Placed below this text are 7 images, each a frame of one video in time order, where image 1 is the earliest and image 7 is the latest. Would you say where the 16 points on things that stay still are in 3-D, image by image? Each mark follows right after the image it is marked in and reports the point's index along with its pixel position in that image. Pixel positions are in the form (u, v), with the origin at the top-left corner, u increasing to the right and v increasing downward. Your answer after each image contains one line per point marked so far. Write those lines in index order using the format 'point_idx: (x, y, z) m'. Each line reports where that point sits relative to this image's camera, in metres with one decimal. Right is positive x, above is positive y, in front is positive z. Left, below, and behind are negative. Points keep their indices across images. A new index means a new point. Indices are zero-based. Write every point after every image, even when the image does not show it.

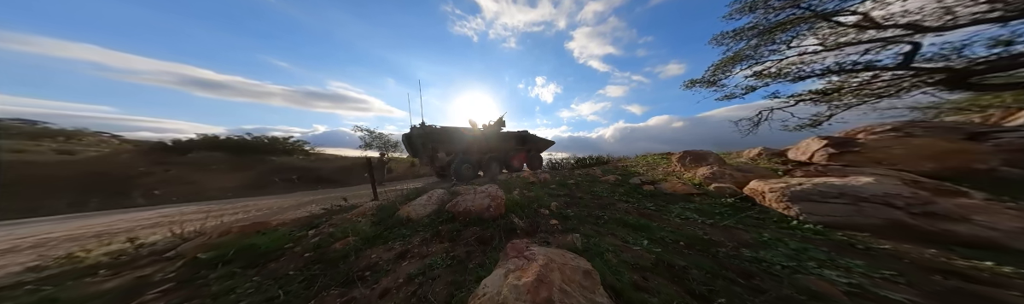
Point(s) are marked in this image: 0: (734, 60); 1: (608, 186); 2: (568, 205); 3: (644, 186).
0: (+10.6, +4.6, +7.4) m
1: (+2.2, -0.8, +3.5) m
2: (+0.9, -0.9, +2.5) m
3: (+2.8, -0.8, +3.2) m
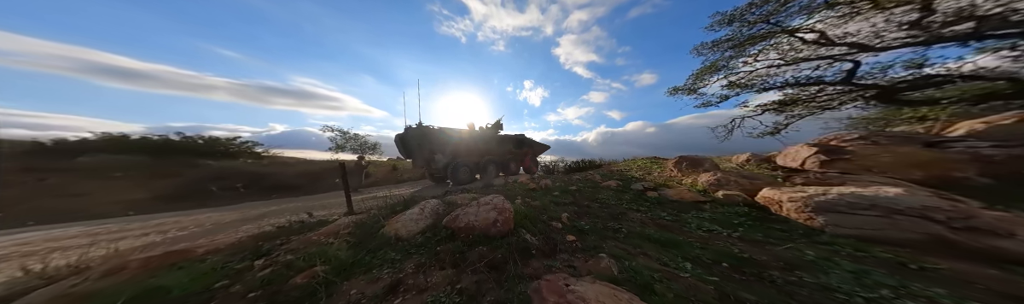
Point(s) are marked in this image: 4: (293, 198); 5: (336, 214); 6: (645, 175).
0: (+10.3, +4.3, +8.0) m
1: (+2.2, -0.9, +3.4) m
2: (+1.0, -1.0, +2.3) m
3: (+2.8, -0.9, +3.2) m
4: (-10.0, -2.1, +7.0) m
5: (-5.3, -1.9, +4.6) m
6: (+4.0, -0.7, +4.5) m
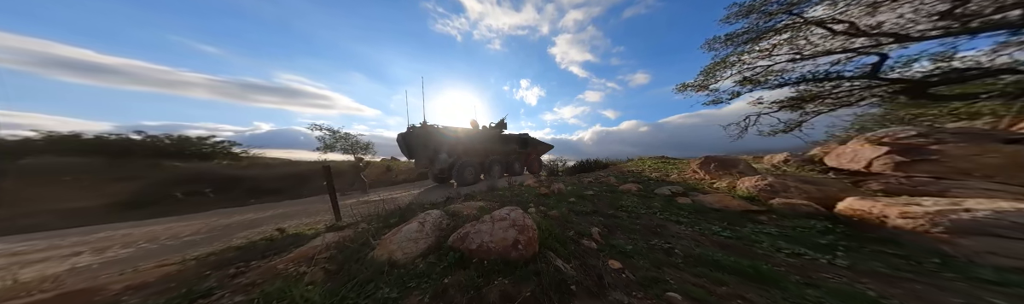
0: (+10.5, +4.4, +7.7) m
1: (+2.4, -0.9, +3.0) m
2: (+1.2, -1.0, +1.9) m
3: (+3.1, -0.9, +2.8) m
4: (-9.8, -2.1, +6.4) m
5: (-5.0, -1.9, +4.1) m
6: (+4.2, -0.7, +4.1) m
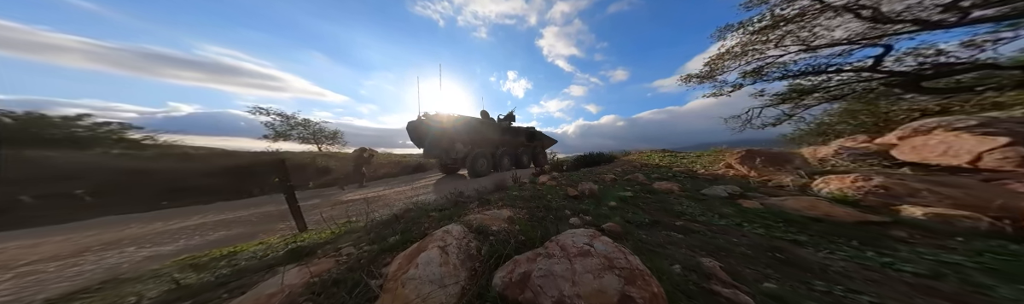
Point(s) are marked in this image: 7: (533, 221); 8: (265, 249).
0: (+10.6, +4.7, +7.6) m
1: (+2.9, -0.8, +2.5) m
2: (+1.8, -0.9, +1.3) m
3: (+3.6, -0.8, +2.4) m
4: (-9.5, -1.8, +5.0) m
5: (-4.6, -1.7, +3.1) m
6: (+4.6, -0.6, +3.8) m
7: (+0.3, -1.0, +2.3) m
8: (-4.0, -1.5, +2.5) m
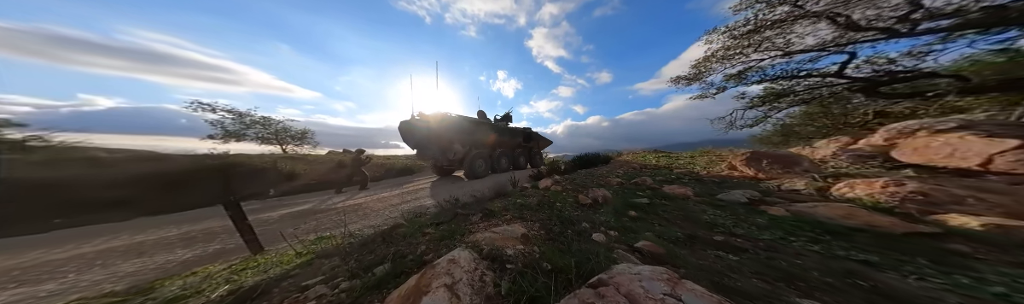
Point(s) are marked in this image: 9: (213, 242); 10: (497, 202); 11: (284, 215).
0: (+10.3, +4.7, +7.9) m
1: (+3.0, -0.9, +2.3) m
2: (+2.0, -1.0, +1.1) m
3: (+3.7, -0.8, +2.2) m
4: (-9.5, -2.0, +3.9) m
5: (-4.5, -1.8, +2.4) m
6: (+4.7, -0.6, +3.7) m
7: (+0.5, -1.1, +2.0) m
8: (-3.8, -1.6, +1.8) m
9: (-7.1, -2.1, +3.6) m
10: (-0.4, -1.4, +4.2) m
11: (-9.2, -2.6, +6.2) m
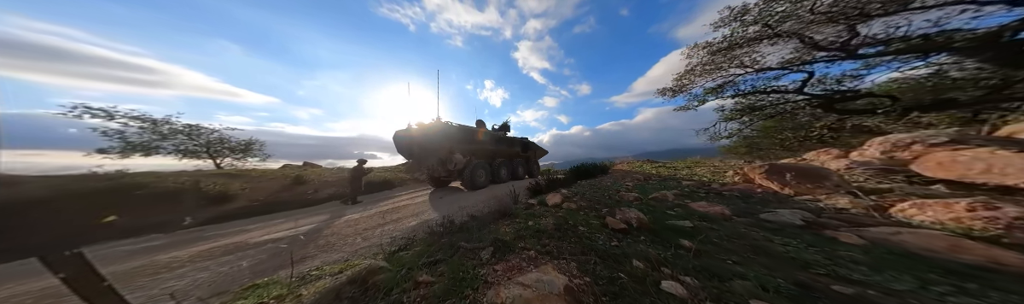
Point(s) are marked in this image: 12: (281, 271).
0: (+10.1, +4.2, +8.5) m
1: (+3.4, -1.1, +1.9) m
2: (+2.5, -1.1, +0.6) m
3: (+4.1, -1.0, +1.9) m
4: (-9.3, -2.3, +2.3) m
5: (-4.1, -2.0, +1.2) m
6: (+4.9, -0.9, +3.4) m
7: (+0.9, -1.3, +1.3) m
8: (-3.4, -1.8, +0.7) m
9: (-6.8, -2.4, +2.2) m
10: (-0.2, -1.7, +3.4) m
11: (-9.2, -3.0, +4.5) m
12: (-5.1, -2.6, +3.3) m
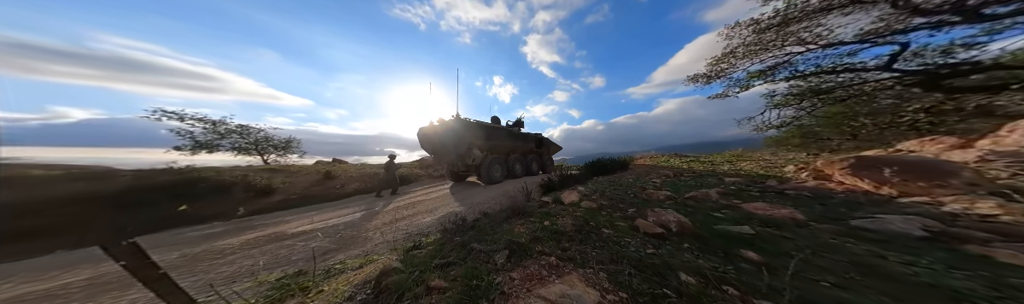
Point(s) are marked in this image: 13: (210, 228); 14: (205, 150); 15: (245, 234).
0: (+10.7, +4.5, +7.3) m
1: (+3.6, -1.0, +1.4) m
2: (+2.6, -1.0, +0.1) m
3: (+4.2, -0.9, +1.3) m
4: (-9.0, -2.3, +2.8) m
5: (-4.0, -2.0, +1.3) m
6: (+5.2, -0.7, +2.8) m
7: (+1.0, -1.2, +1.0) m
8: (-3.3, -1.8, +0.8) m
9: (-6.6, -2.3, +2.5) m
10: (+0.1, -1.5, +3.2) m
11: (-8.8, -2.9, +5.0) m
12: (-4.7, -2.5, +3.5) m
13: (-12.2, -3.1, +6.2) m
14: (-22.6, +0.1, +11.3) m
15: (-10.2, -3.0, +5.8) m
